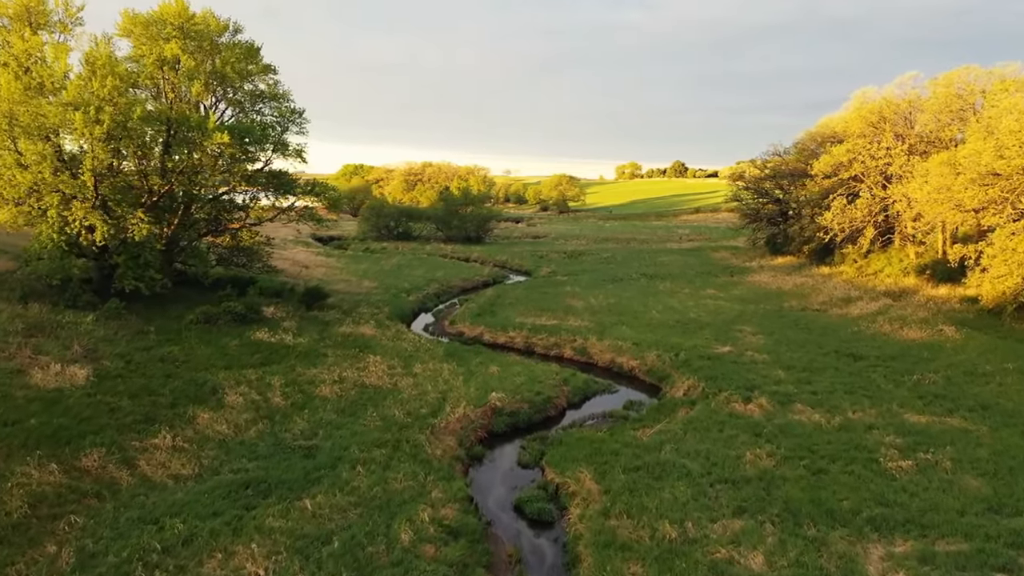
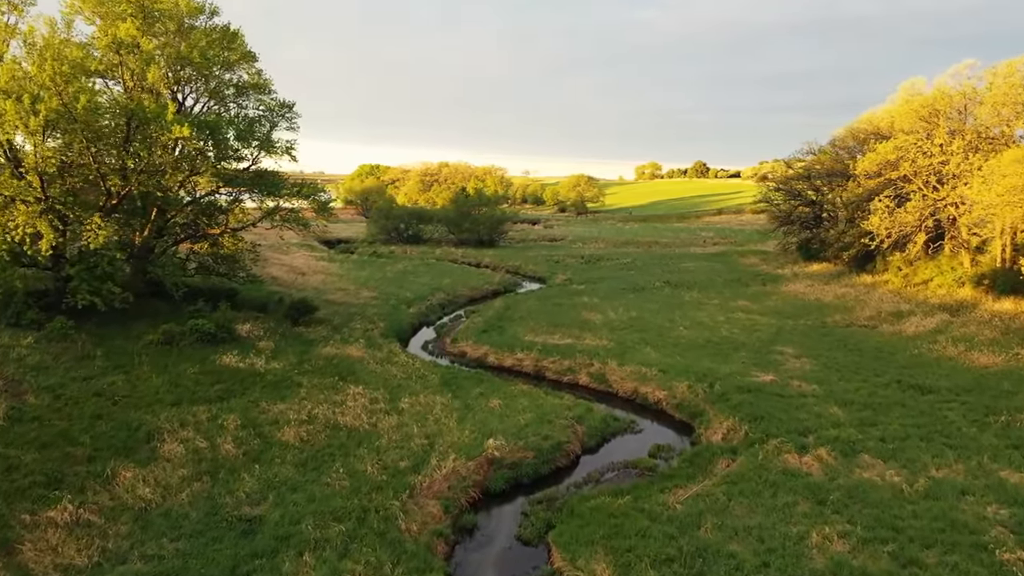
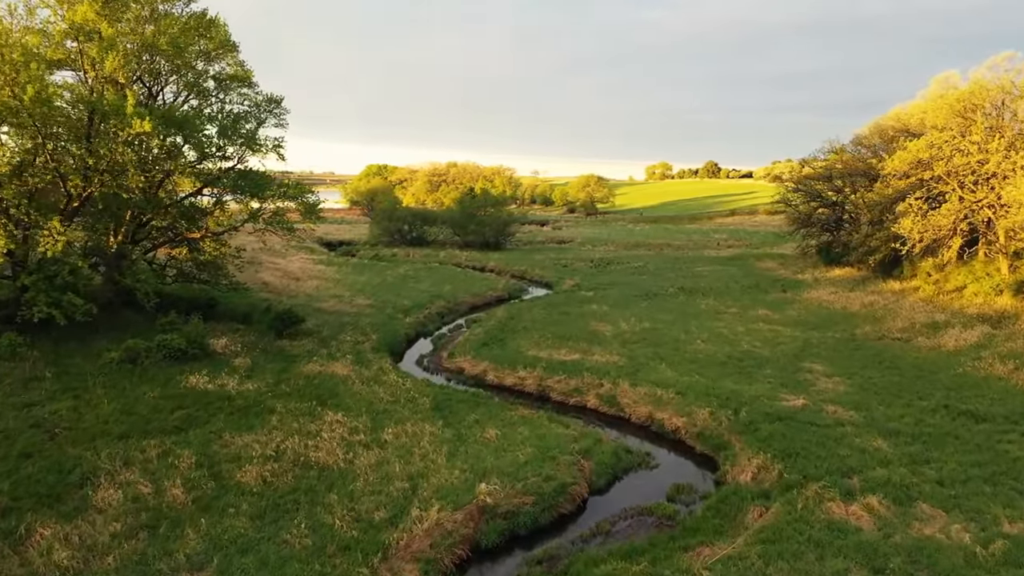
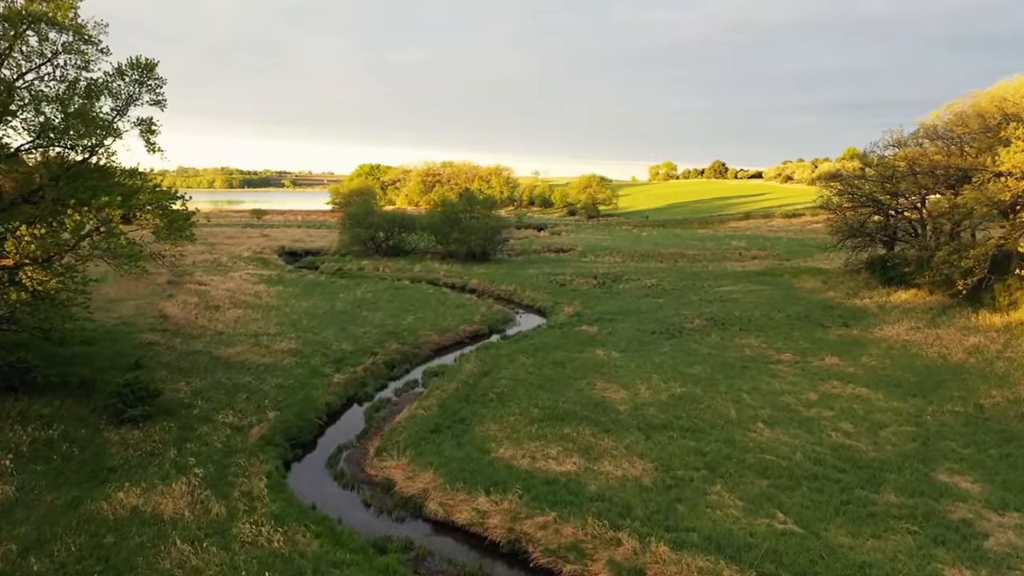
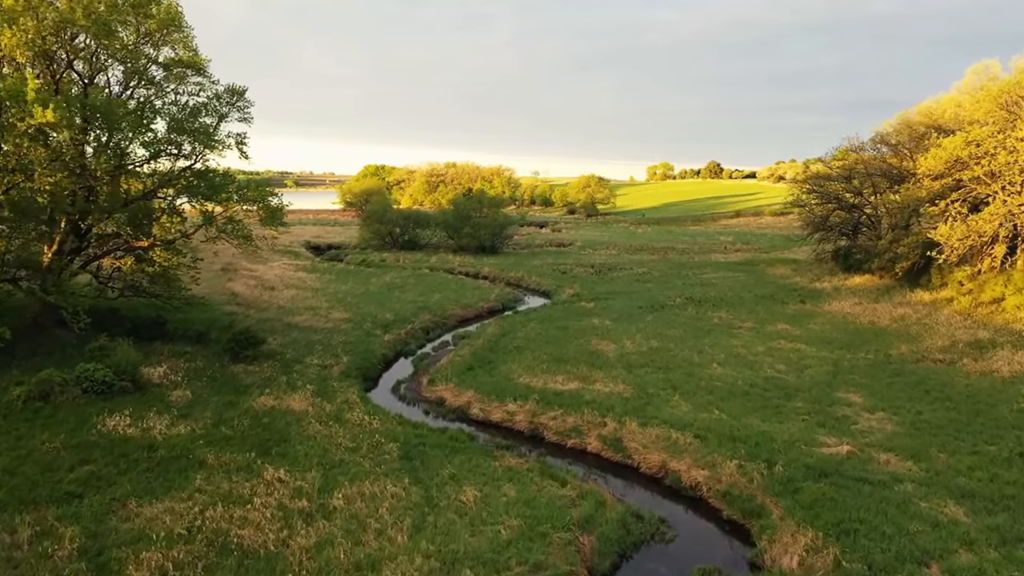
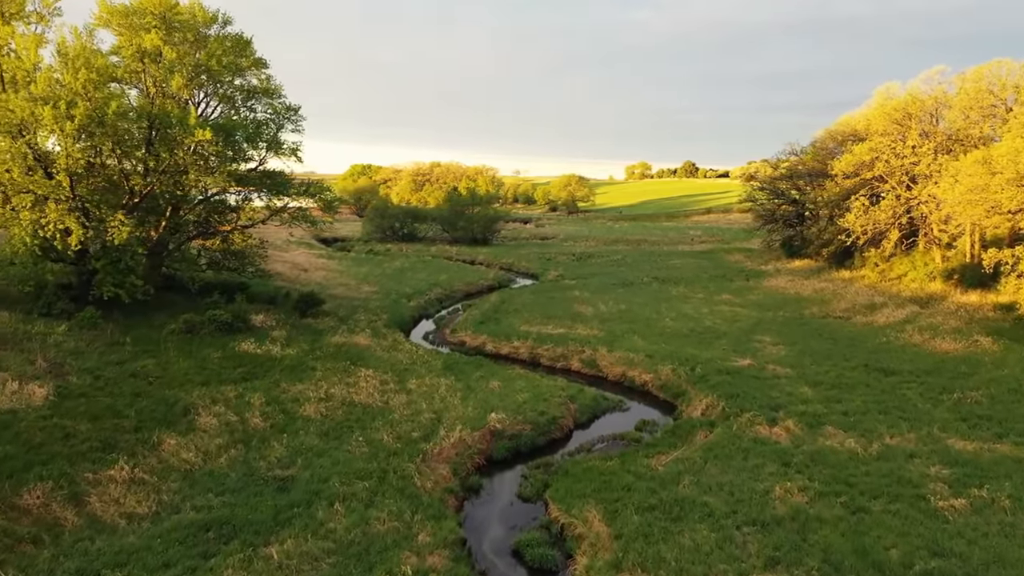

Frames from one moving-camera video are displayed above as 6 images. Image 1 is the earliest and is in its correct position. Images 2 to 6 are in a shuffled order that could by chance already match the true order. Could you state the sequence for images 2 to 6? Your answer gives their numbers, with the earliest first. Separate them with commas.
6, 2, 3, 5, 4
